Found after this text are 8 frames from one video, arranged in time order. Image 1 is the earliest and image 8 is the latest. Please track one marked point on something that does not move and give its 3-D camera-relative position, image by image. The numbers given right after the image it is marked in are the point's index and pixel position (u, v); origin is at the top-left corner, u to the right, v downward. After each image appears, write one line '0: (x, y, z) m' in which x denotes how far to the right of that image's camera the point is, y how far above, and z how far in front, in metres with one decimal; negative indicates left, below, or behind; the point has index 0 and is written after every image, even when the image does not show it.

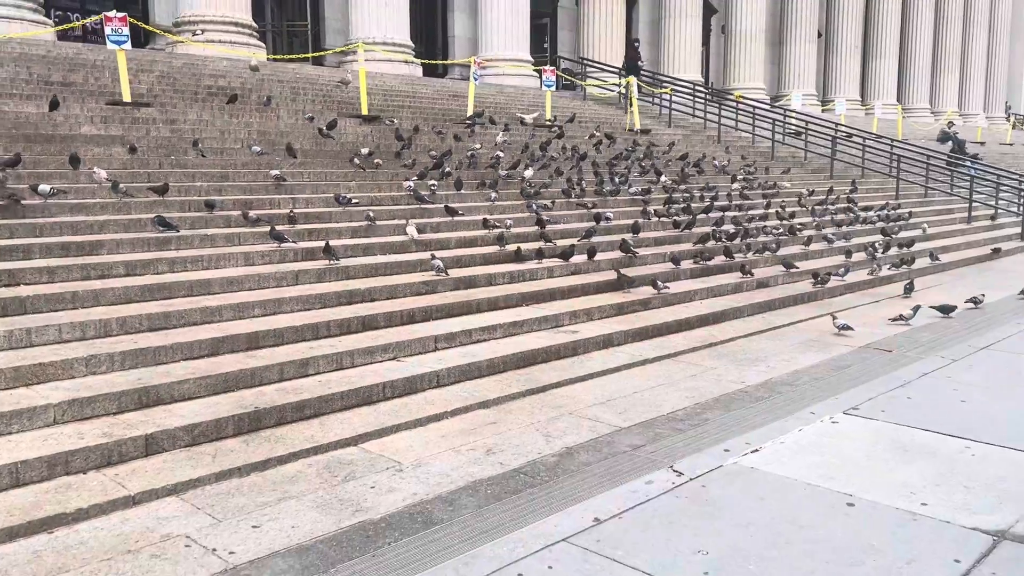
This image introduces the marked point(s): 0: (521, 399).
0: (+0.1, -0.8, +6.2) m
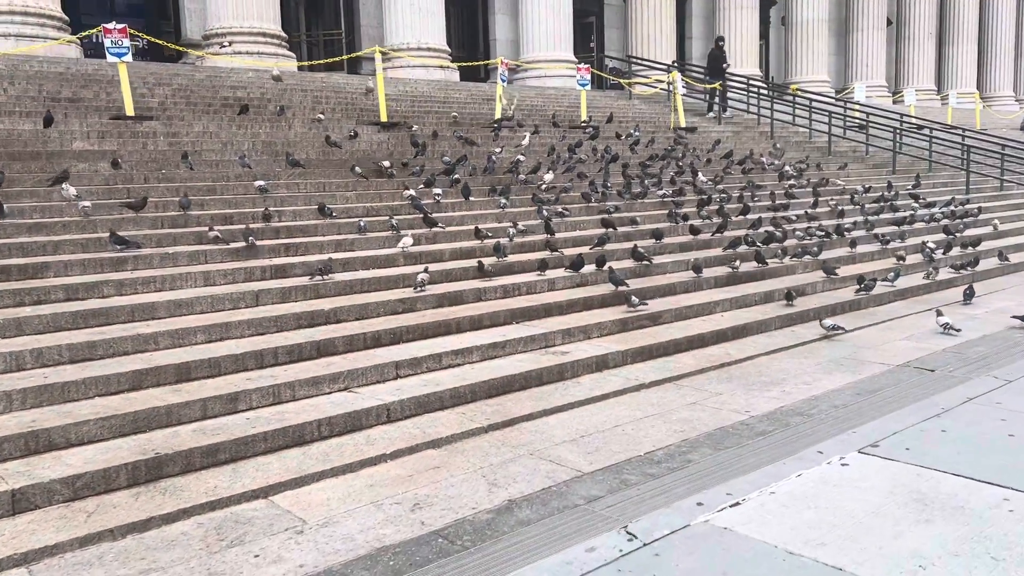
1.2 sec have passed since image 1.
0: (-0.2, -0.9, +5.4) m
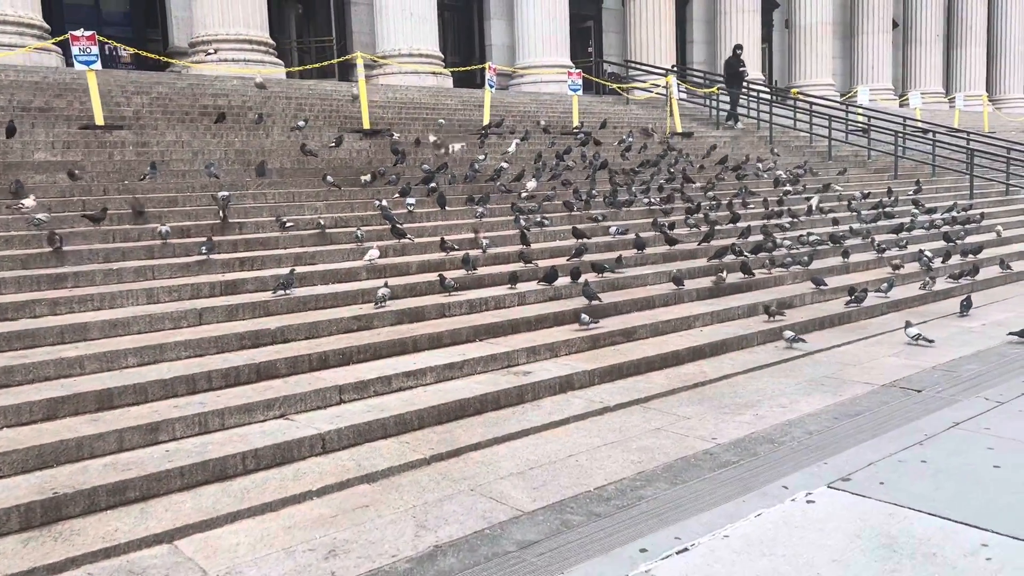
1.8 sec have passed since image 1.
0: (-0.5, -1.0, +5.0) m
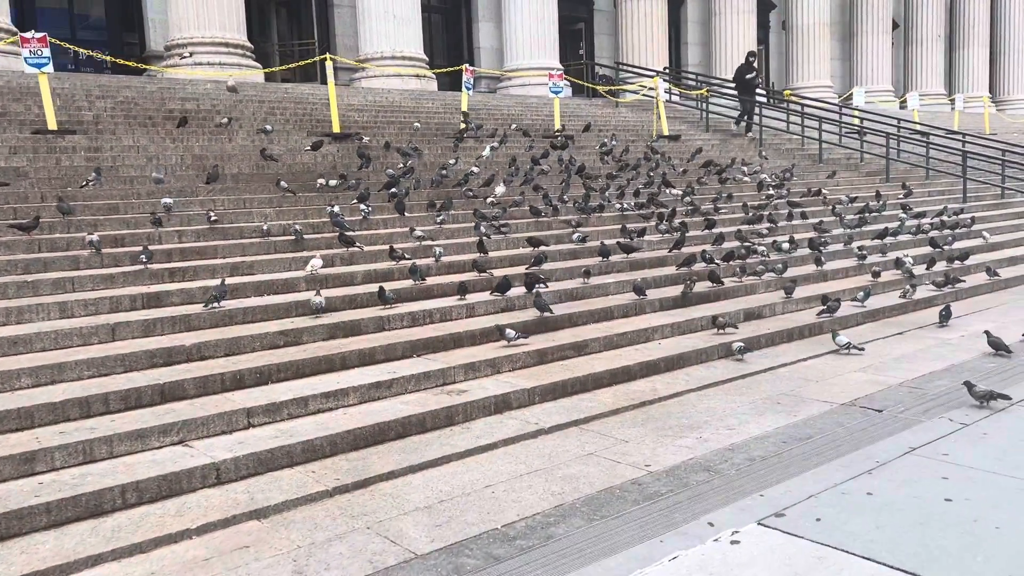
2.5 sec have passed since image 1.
0: (-1.0, -1.1, +4.6) m
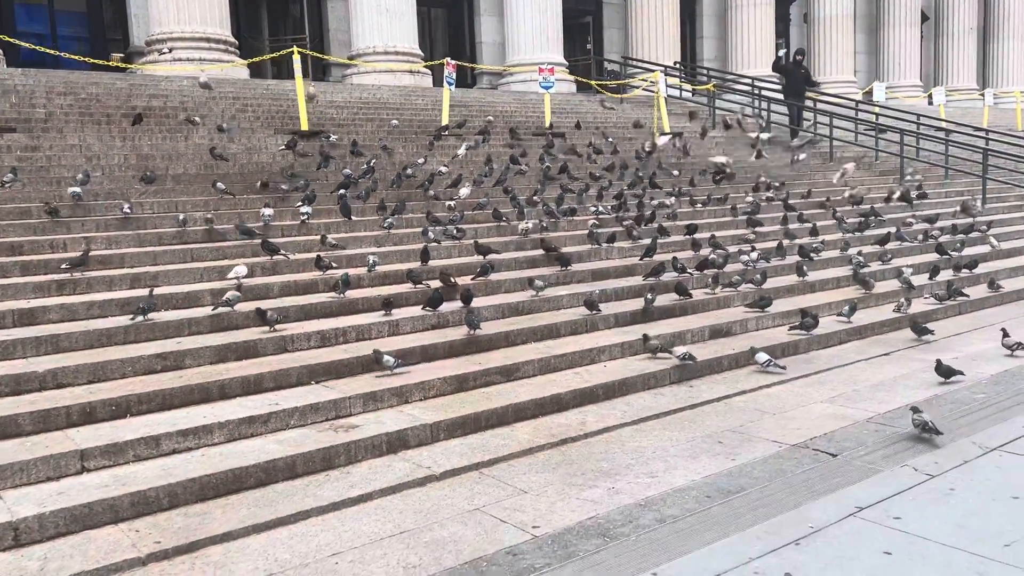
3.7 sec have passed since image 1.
0: (-1.7, -1.3, +3.8) m
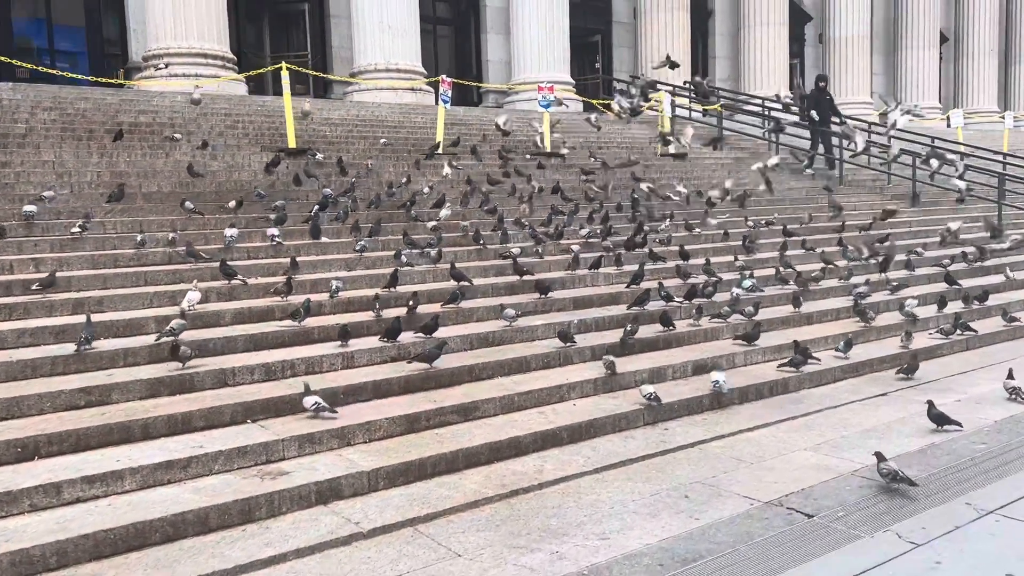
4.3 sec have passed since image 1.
0: (-2.0, -1.4, +3.4) m
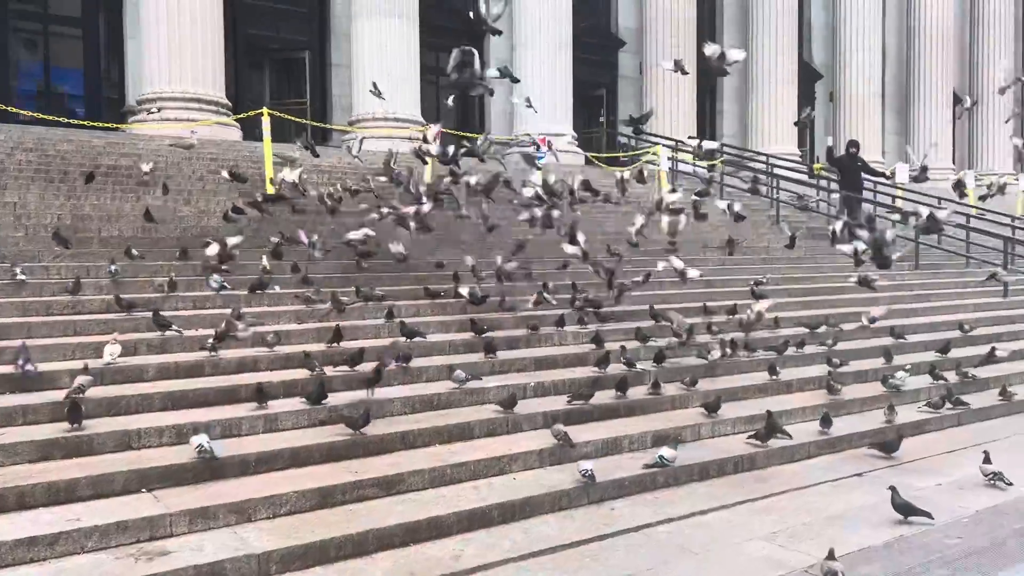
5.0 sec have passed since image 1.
0: (-2.6, -1.6, +2.9) m
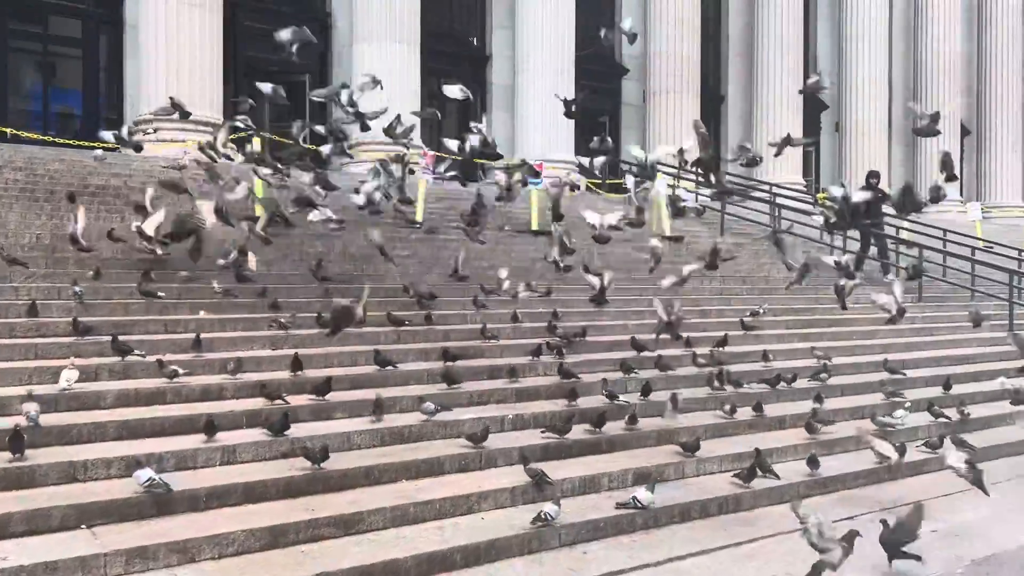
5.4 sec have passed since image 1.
0: (-2.8, -1.7, +2.6) m
